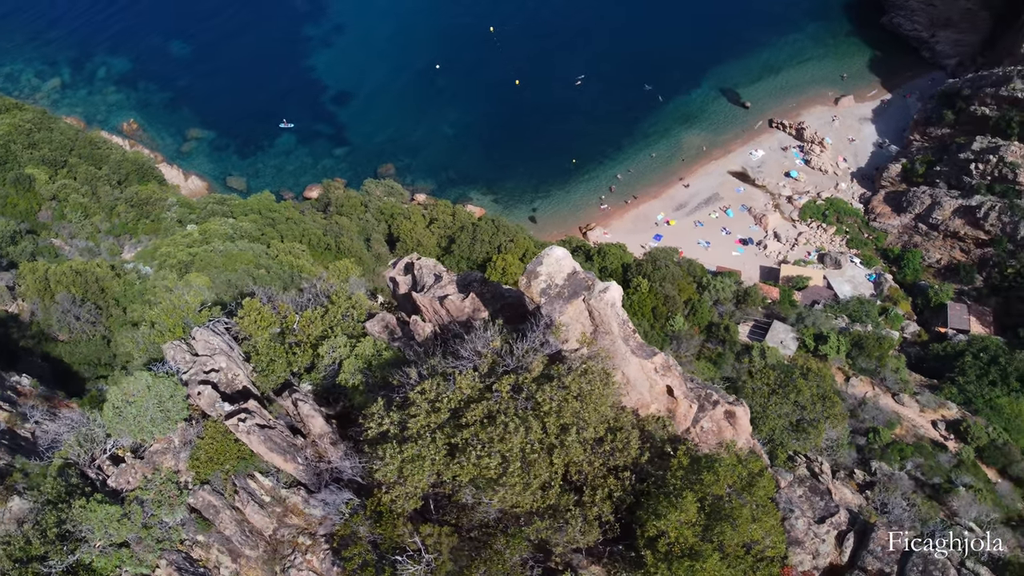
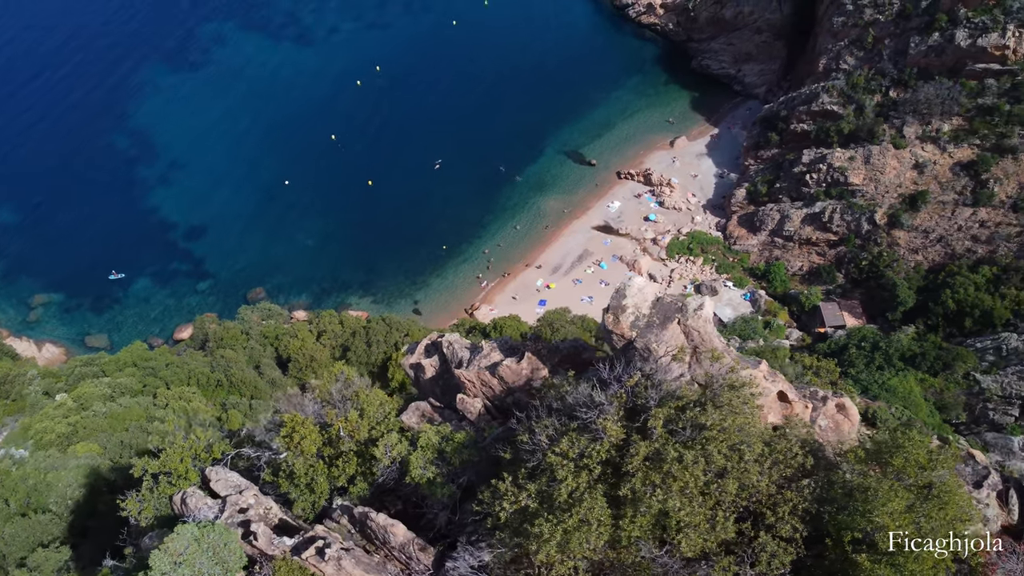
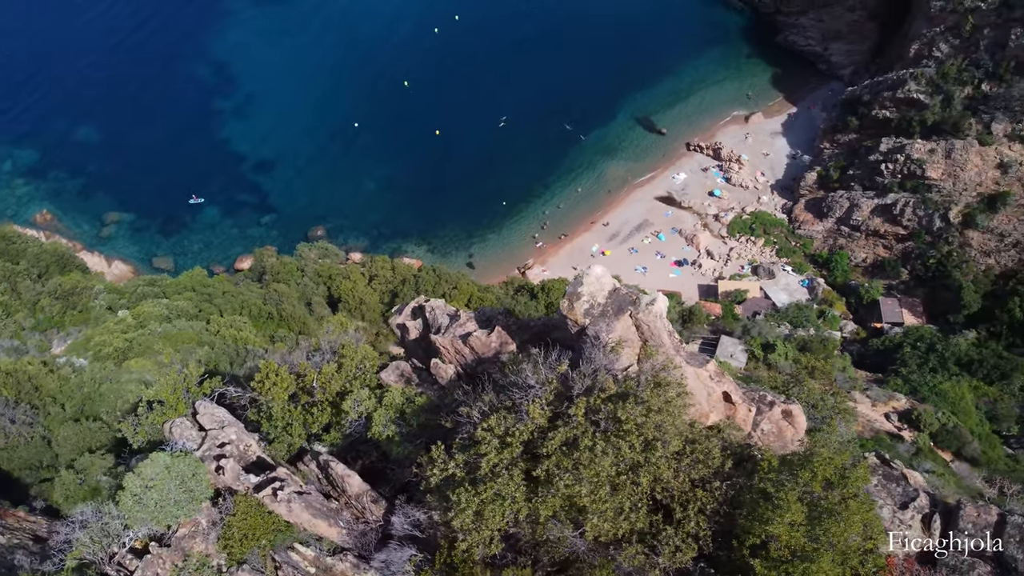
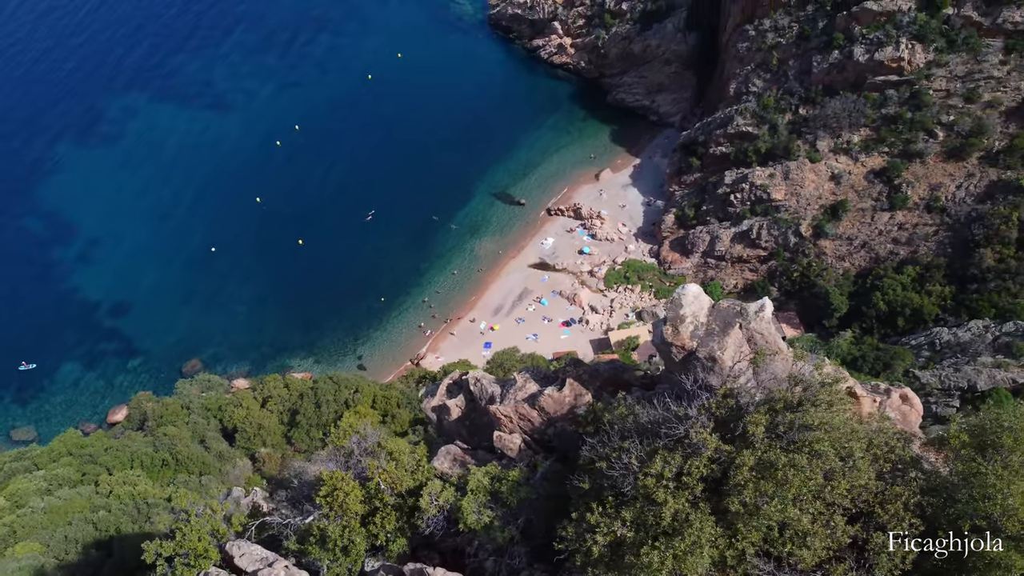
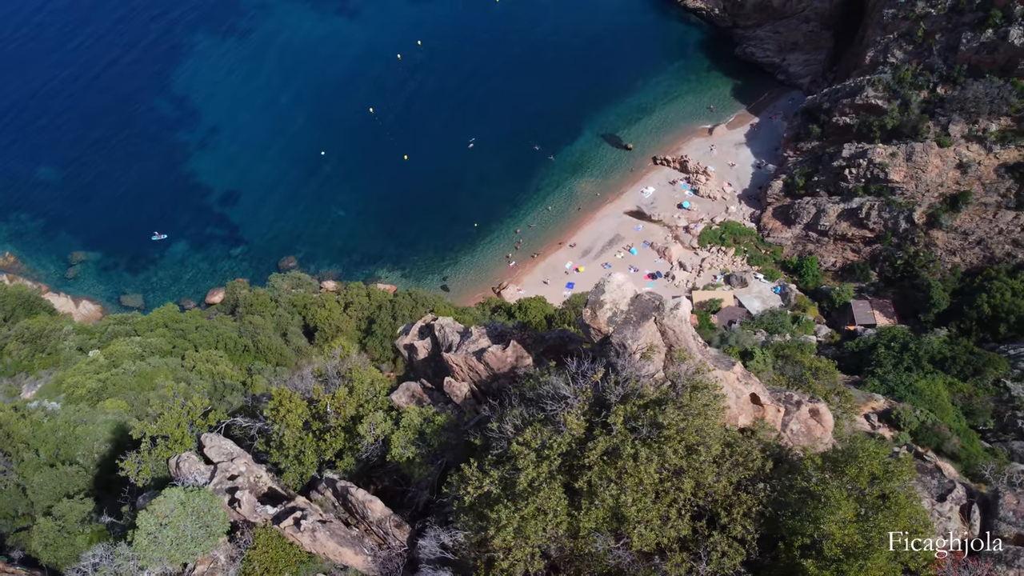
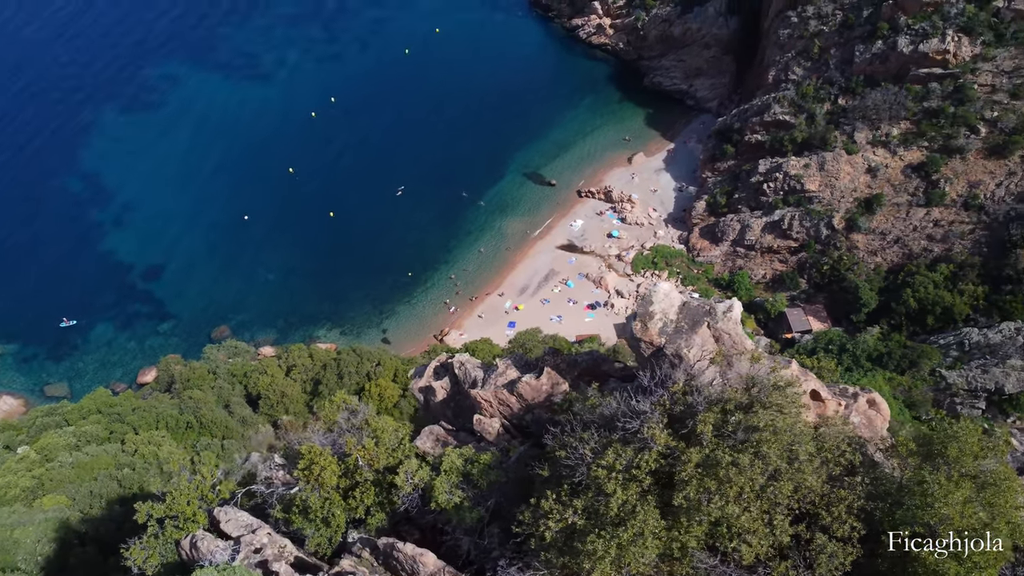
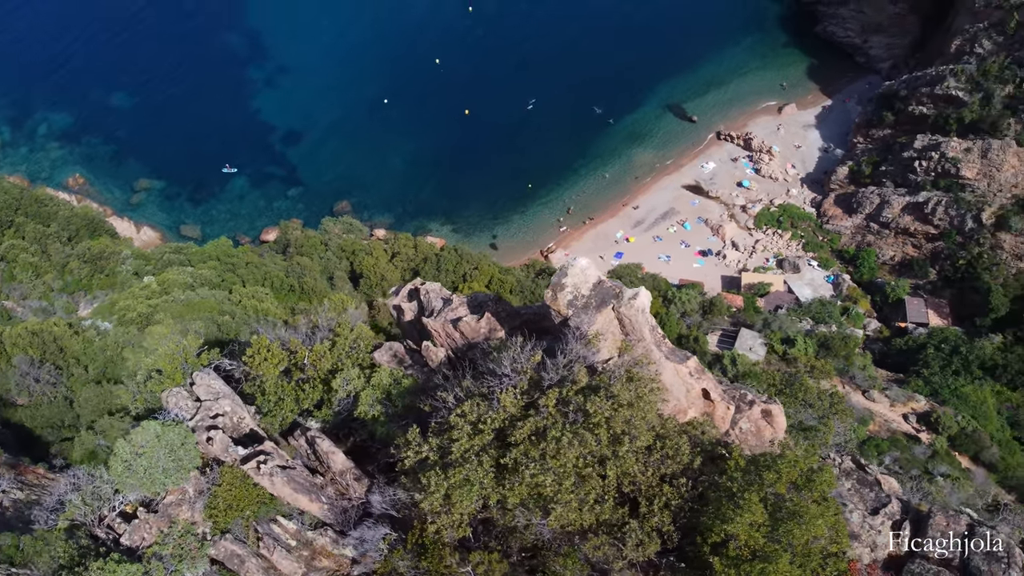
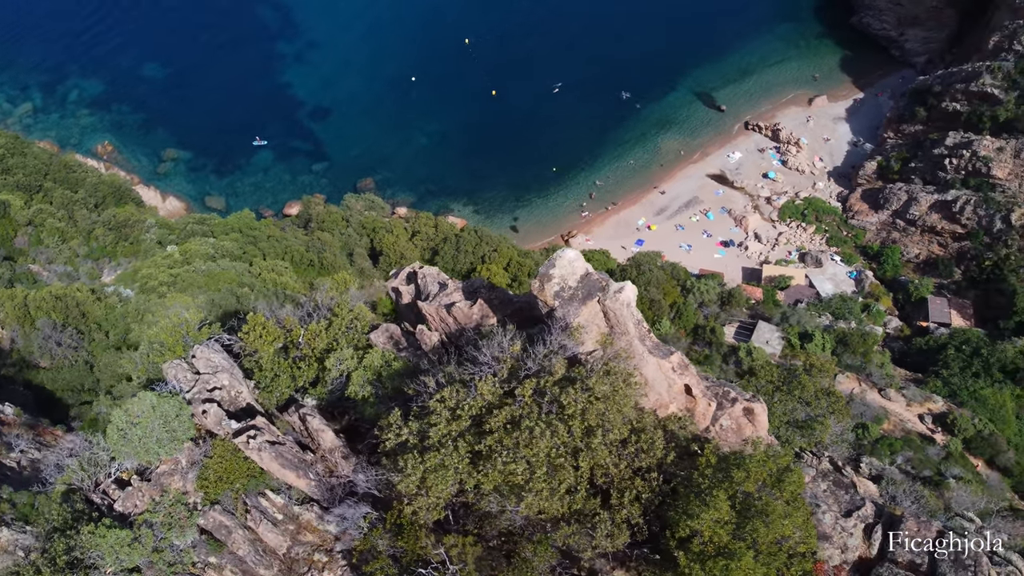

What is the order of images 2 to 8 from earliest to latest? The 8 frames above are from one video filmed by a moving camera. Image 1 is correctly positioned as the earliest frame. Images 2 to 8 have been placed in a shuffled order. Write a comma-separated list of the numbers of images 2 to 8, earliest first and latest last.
8, 7, 3, 5, 2, 6, 4
